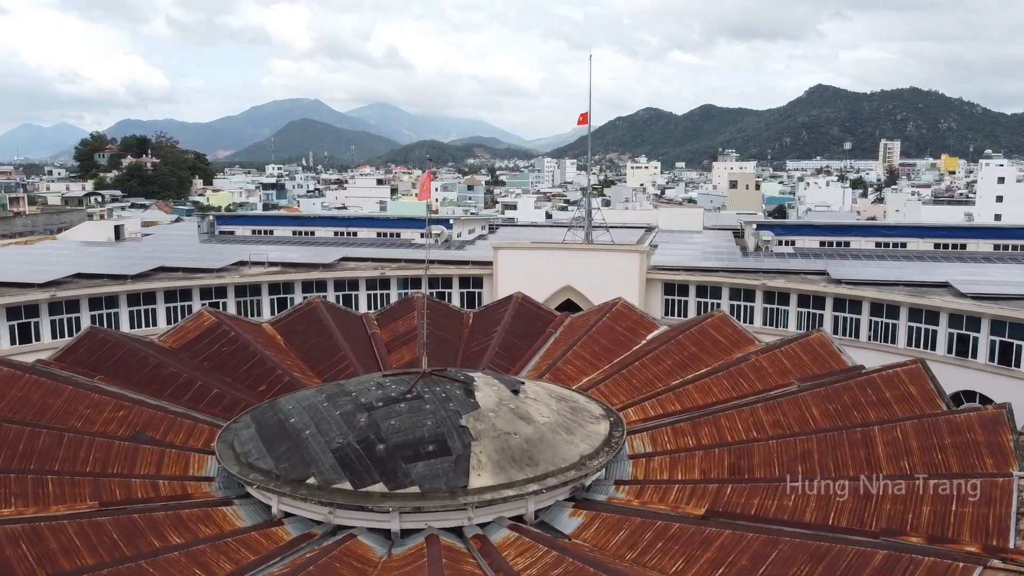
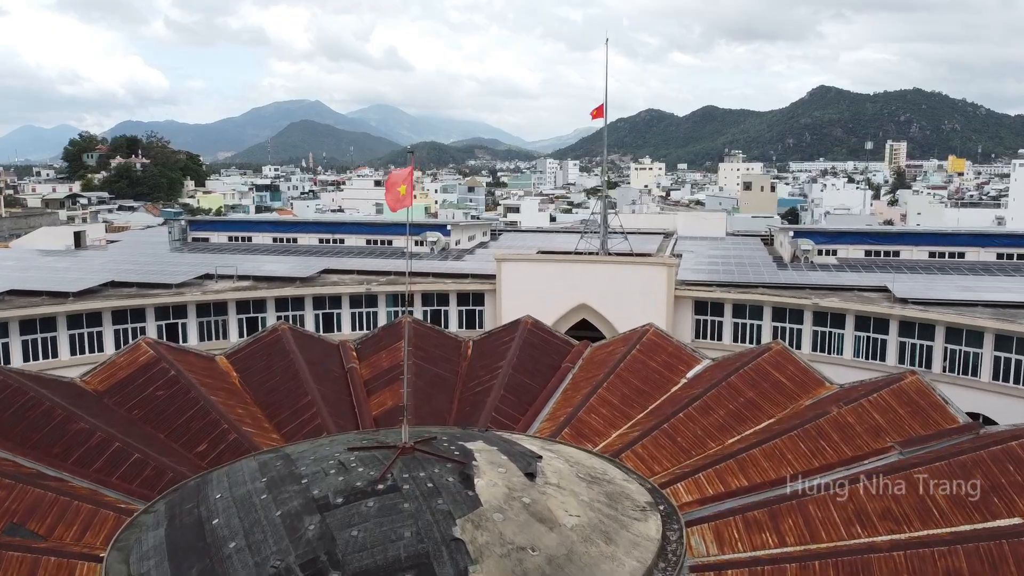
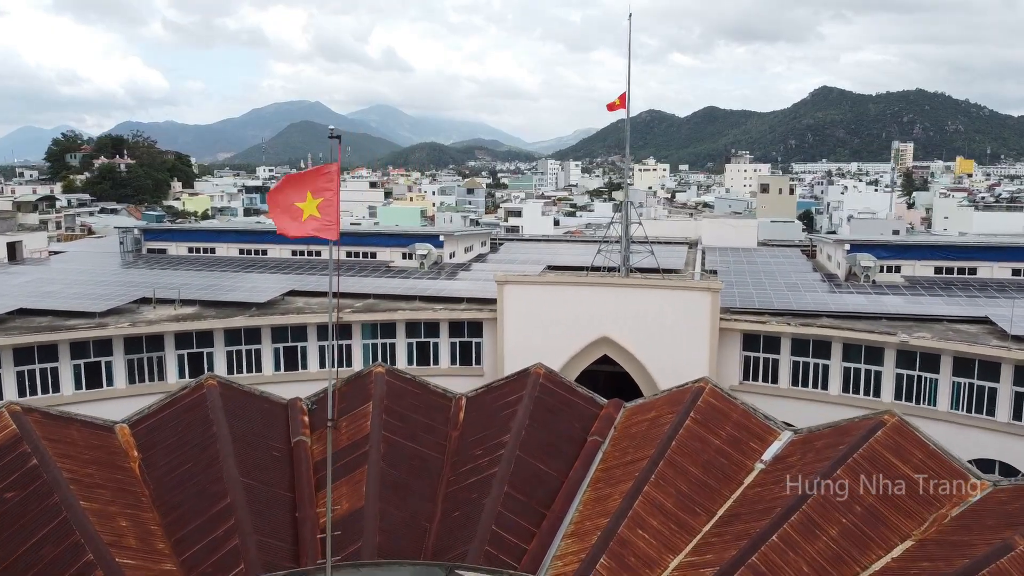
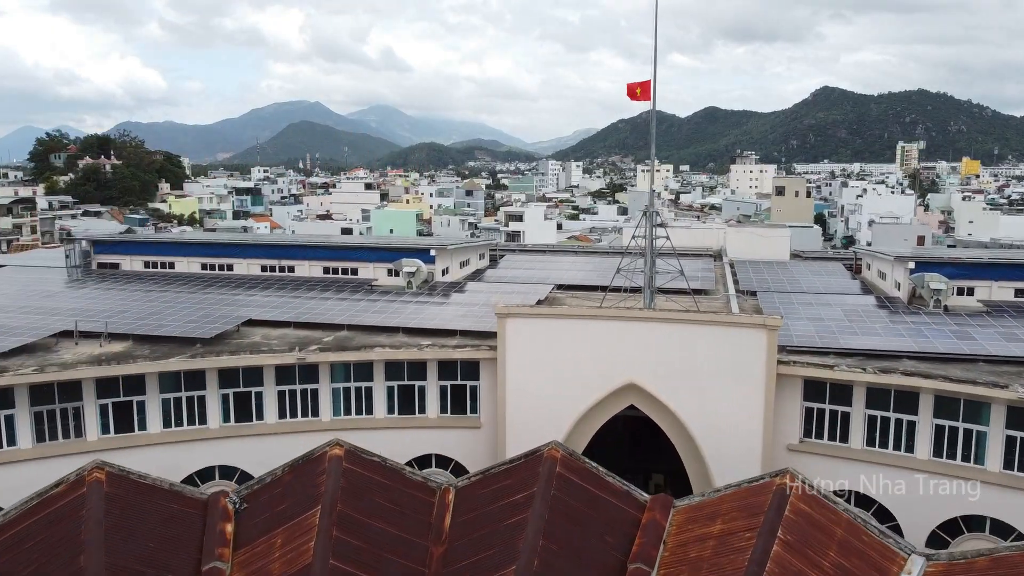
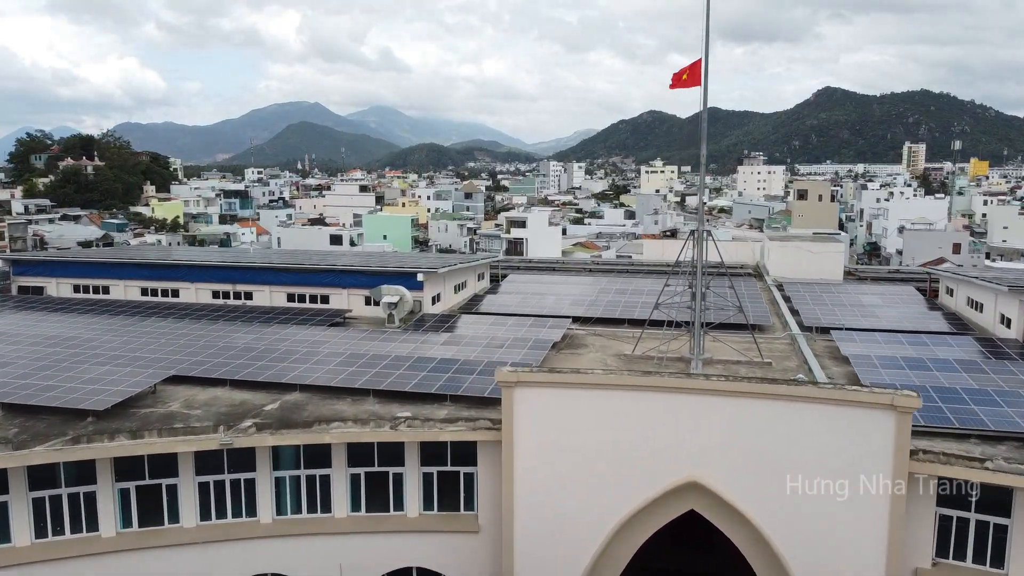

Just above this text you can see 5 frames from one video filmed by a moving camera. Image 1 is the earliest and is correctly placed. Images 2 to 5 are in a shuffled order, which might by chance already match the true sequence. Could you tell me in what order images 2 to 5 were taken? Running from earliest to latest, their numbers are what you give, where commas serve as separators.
2, 3, 4, 5
